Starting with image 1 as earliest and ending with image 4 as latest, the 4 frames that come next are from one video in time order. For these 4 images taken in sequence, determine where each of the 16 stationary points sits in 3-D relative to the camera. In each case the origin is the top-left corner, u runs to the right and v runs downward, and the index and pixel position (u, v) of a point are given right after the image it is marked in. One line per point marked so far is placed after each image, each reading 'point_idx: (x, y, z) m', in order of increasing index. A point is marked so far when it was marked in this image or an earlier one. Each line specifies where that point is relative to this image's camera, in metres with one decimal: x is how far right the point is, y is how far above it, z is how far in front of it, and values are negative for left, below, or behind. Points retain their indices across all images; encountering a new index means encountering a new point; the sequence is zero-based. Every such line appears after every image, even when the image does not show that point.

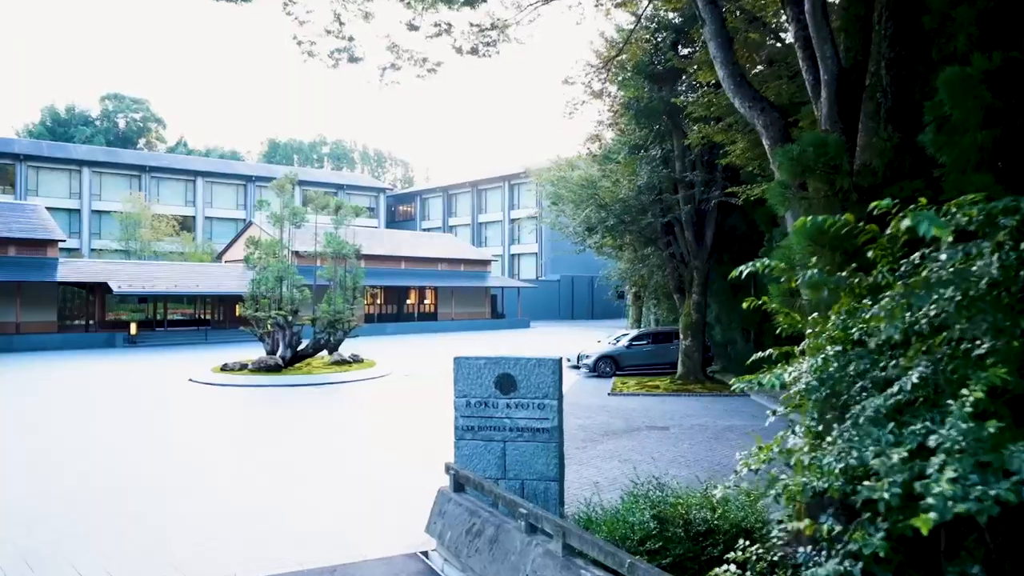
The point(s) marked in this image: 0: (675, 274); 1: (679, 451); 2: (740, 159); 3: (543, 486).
0: (+4.4, +0.4, +19.6) m
1: (+2.5, -2.5, +10.8) m
2: (+4.0, +2.3, +12.7) m
3: (+0.3, -1.9, +6.9) m
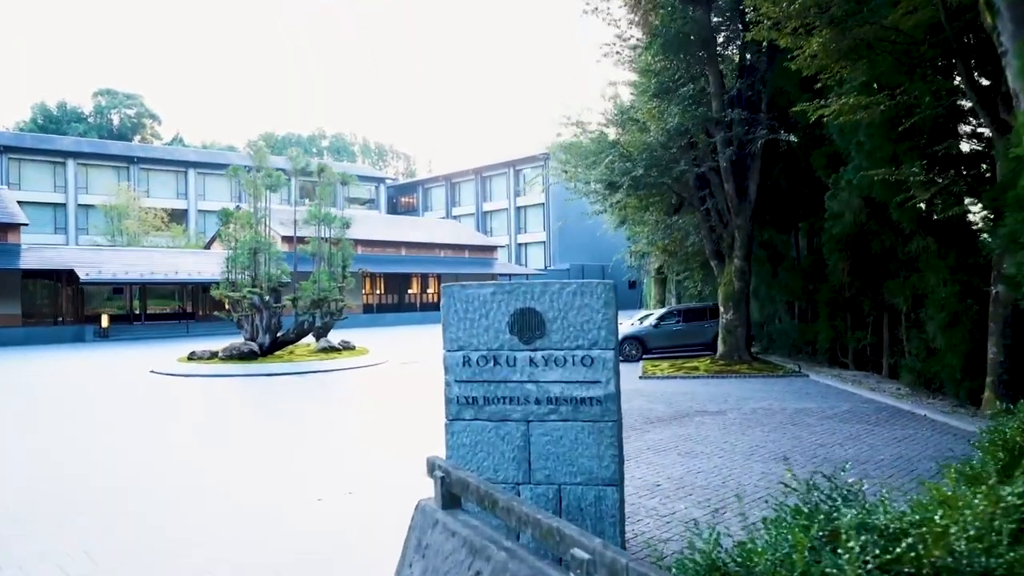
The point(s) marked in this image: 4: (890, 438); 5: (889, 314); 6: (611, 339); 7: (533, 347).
0: (+4.6, +1.2, +16.8) m
1: (+2.7, -1.7, +8.1) m
2: (+4.1, +3.0, +10.0) m
3: (+0.5, -1.2, +4.2) m
4: (+4.2, -1.7, +8.1) m
5: (+7.0, -0.5, +13.5) m
6: (+0.6, -0.3, +4.2) m
7: (+0.1, -0.3, +4.3) m
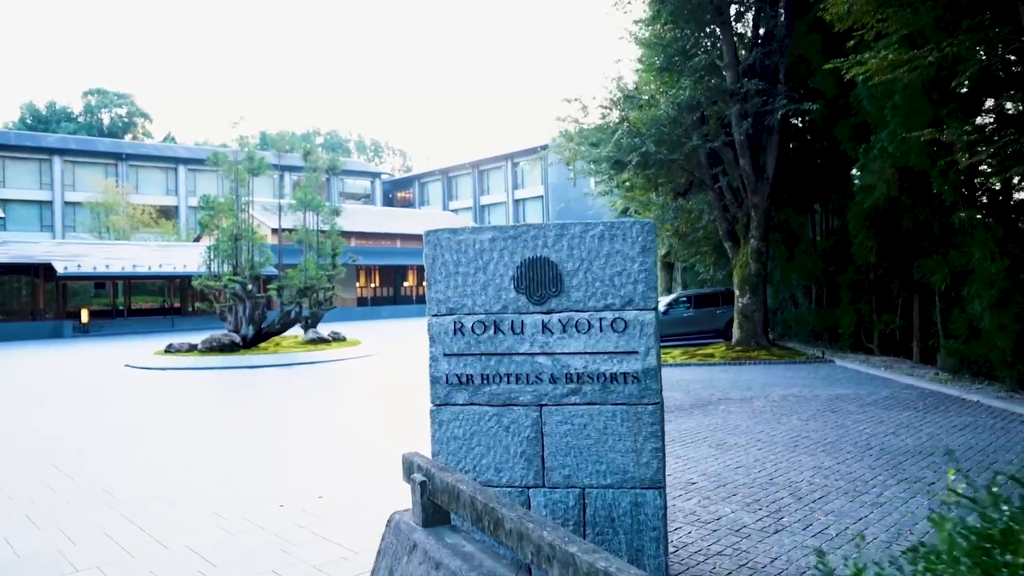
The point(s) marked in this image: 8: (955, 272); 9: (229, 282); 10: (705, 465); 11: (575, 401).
0: (+4.6, +1.5, +15.8) m
1: (+2.7, -1.4, +7.1) m
2: (+4.1, +3.4, +8.9) m
3: (+0.5, -0.9, +3.2) m
4: (+4.3, -1.3, +7.1) m
5: (+7.1, -0.1, +12.5) m
6: (+0.6, 0.0, +3.2) m
7: (+0.2, -0.1, +3.2) m
8: (+6.6, +0.3, +10.8) m
9: (-6.8, +0.1, +17.6) m
10: (+1.5, -1.4, +5.8) m
11: (+0.3, -0.5, +3.2) m
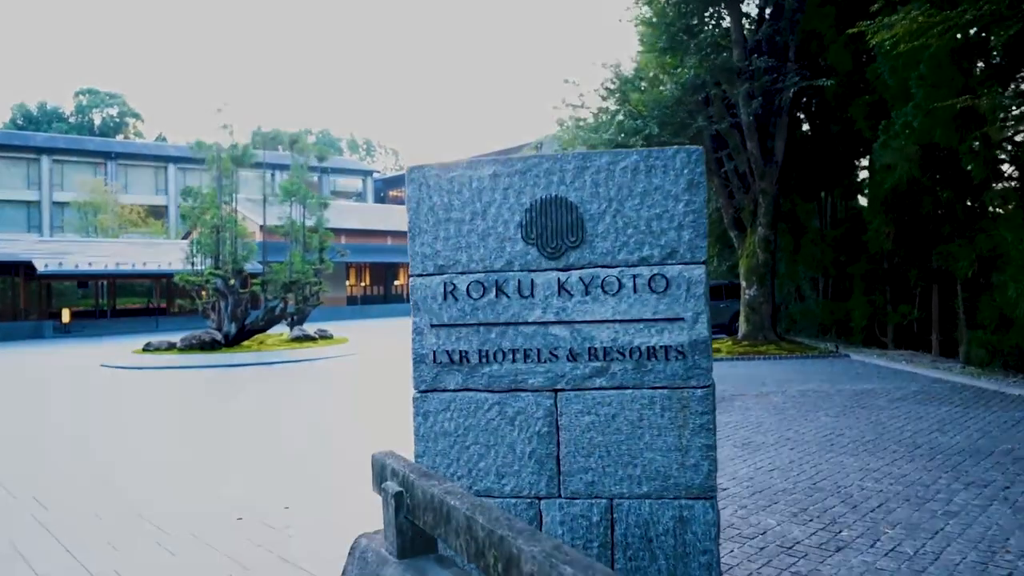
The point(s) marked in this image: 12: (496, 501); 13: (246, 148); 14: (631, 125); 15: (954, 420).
0: (+4.5, +1.7, +15.1) m
1: (+2.7, -1.2, +6.4) m
2: (+4.1, +3.5, +8.2) m
3: (+0.5, -0.8, +2.5) m
4: (+4.3, -1.2, +6.4) m
5: (+7.0, +0.1, +11.8) m
6: (+0.6, +0.1, +2.4) m
7: (+0.2, +0.1, +2.5) m
8: (+6.5, +0.4, +10.1) m
9: (-6.9, +0.2, +16.8) m
10: (+1.6, -1.3, +5.1) m
11: (+0.3, -0.3, +2.5) m
12: (-0.1, -0.7, +2.6) m
13: (-6.8, +3.5, +18.4) m
14: (+2.2, +3.0, +13.7) m
15: (+4.0, -1.2, +6.5) m
